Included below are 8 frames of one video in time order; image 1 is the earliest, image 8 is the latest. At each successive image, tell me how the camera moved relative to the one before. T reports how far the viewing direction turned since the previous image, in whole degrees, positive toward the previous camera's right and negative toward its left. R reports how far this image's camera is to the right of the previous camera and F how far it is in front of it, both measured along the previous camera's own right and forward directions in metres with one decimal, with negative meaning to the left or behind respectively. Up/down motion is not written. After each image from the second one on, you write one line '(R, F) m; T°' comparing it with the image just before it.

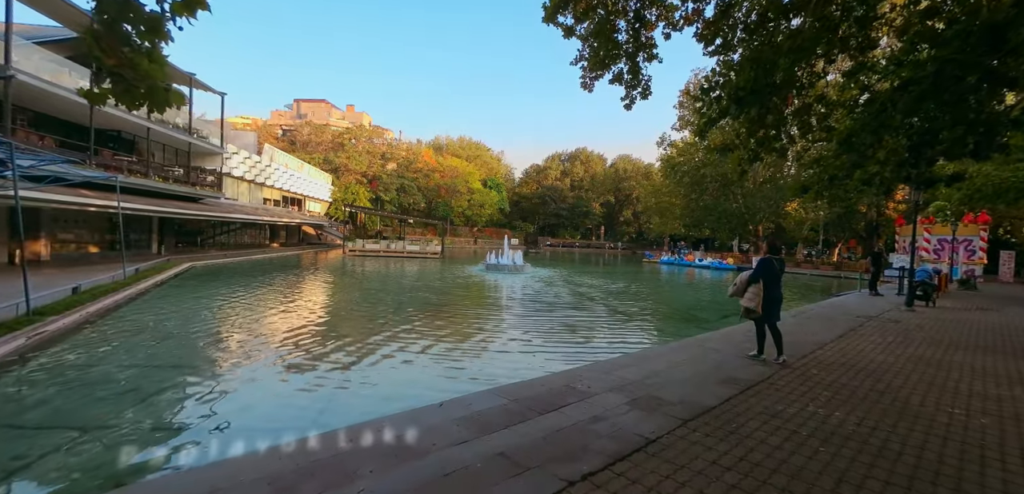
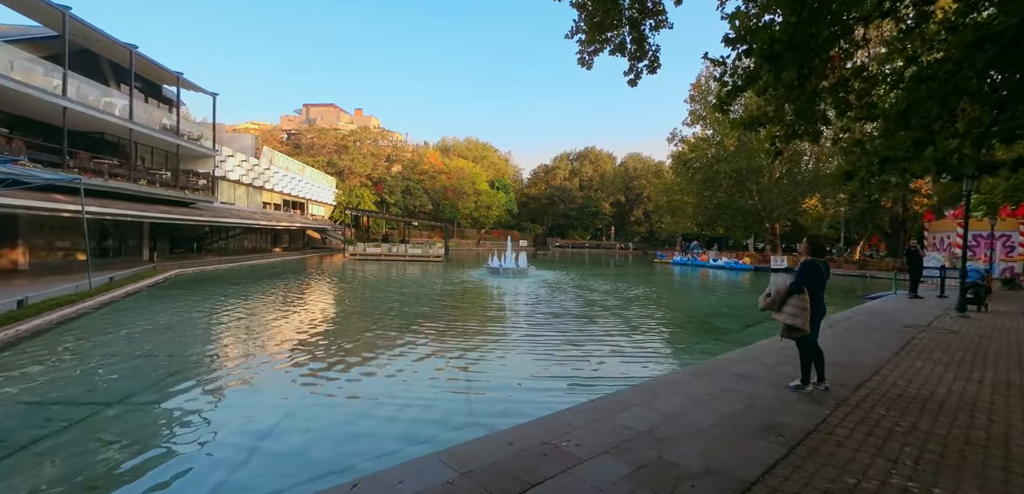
(+0.3, +1.1) m; -1°
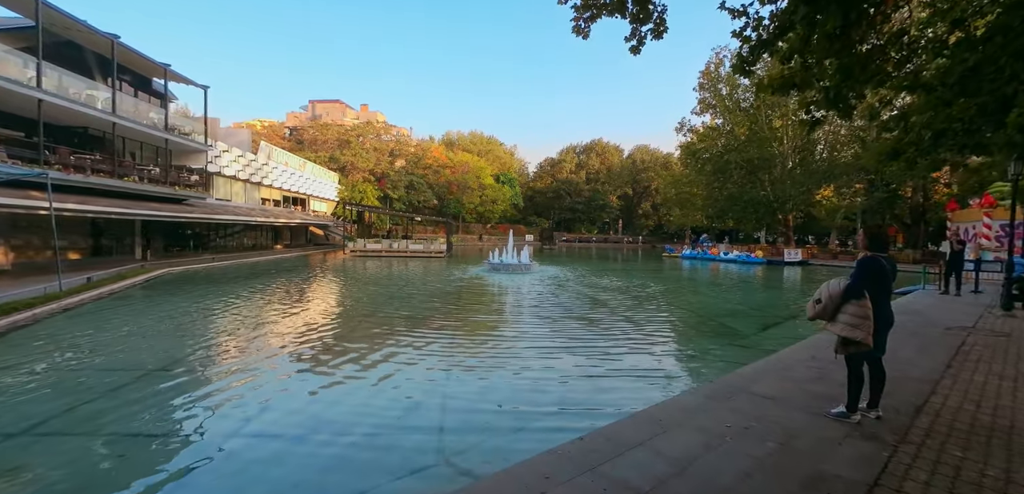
(+0.3, +0.8) m; -1°
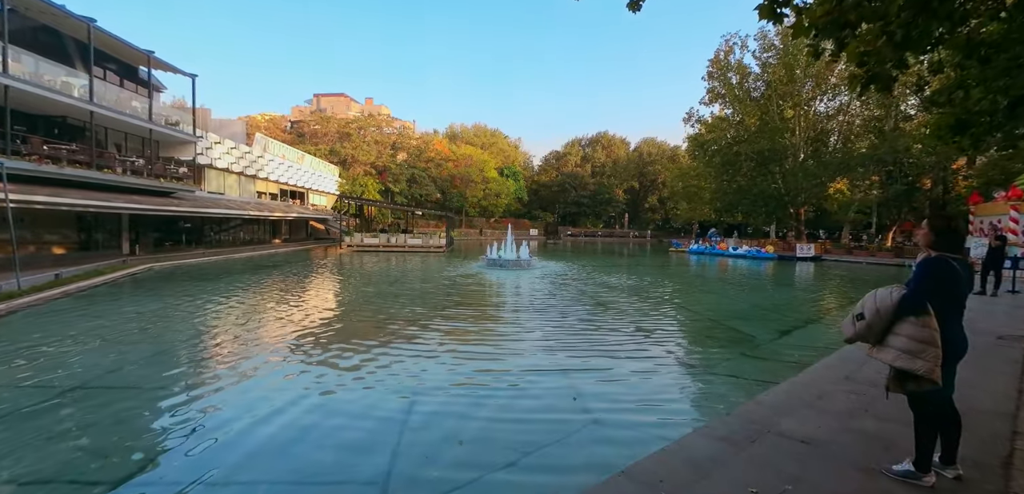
(+0.3, +0.8) m; -1°
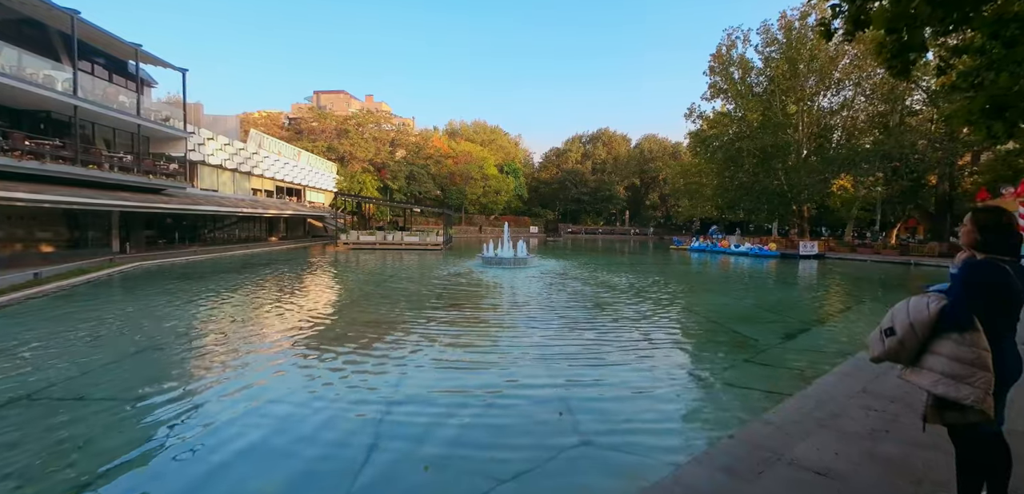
(+0.2, +0.4) m; 0°
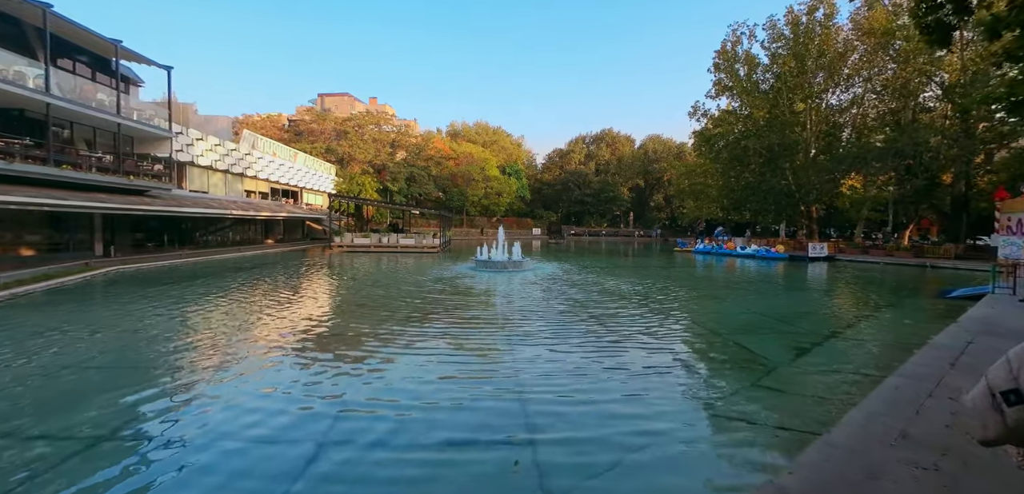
(+0.4, +0.8) m; -1°
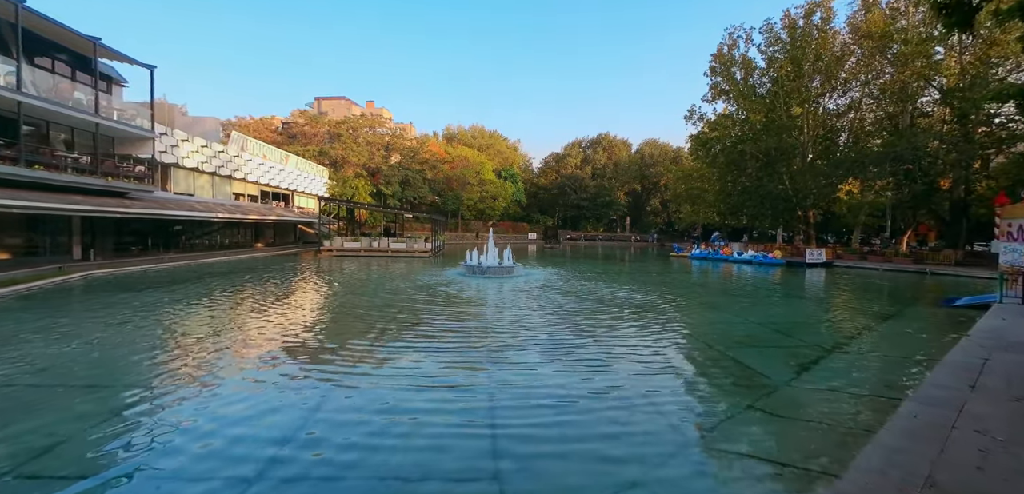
(+0.2, +0.5) m; 0°
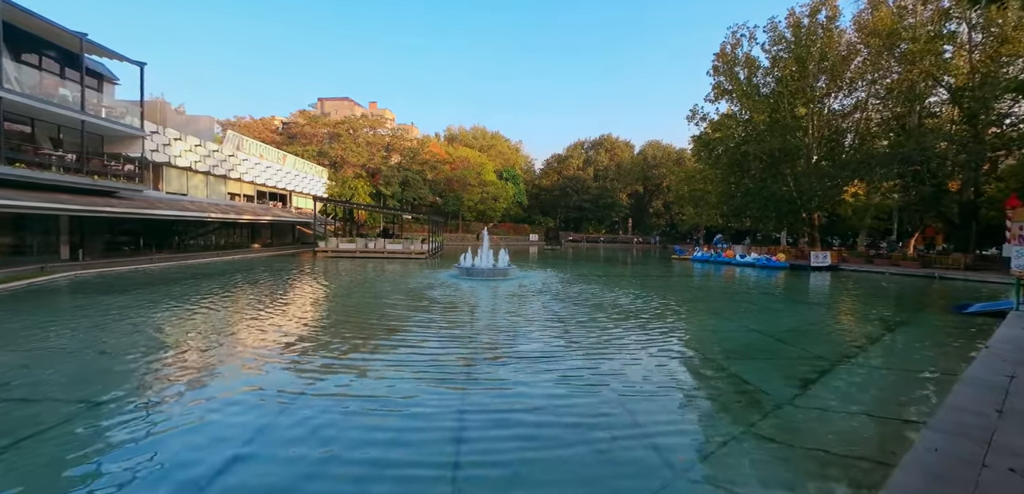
(+0.3, +0.5) m; 0°
